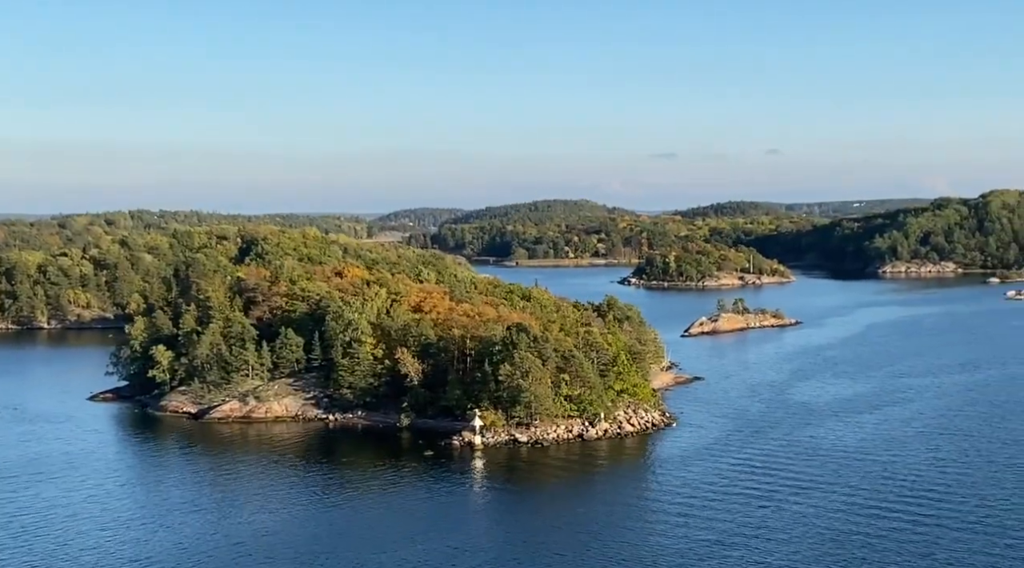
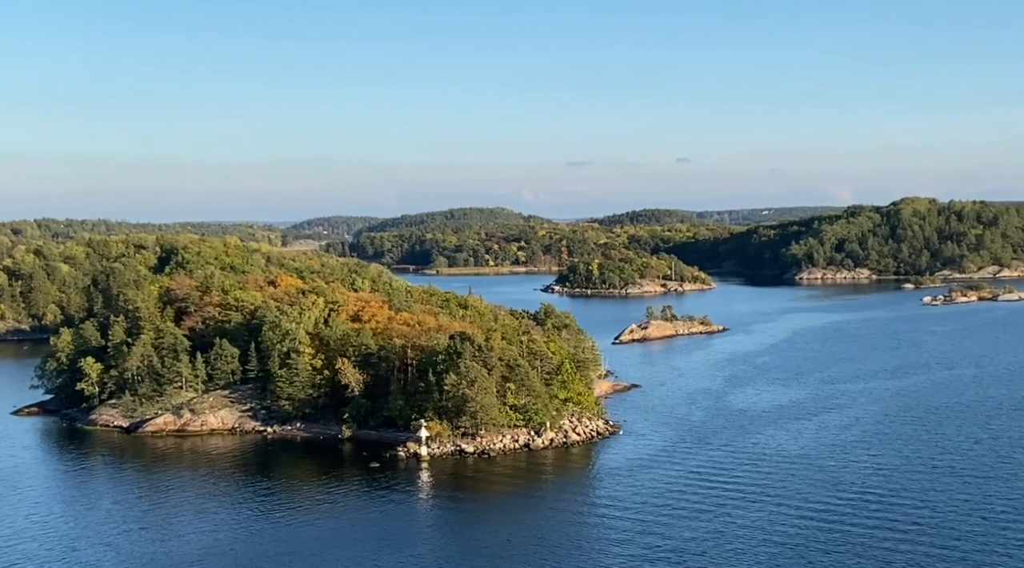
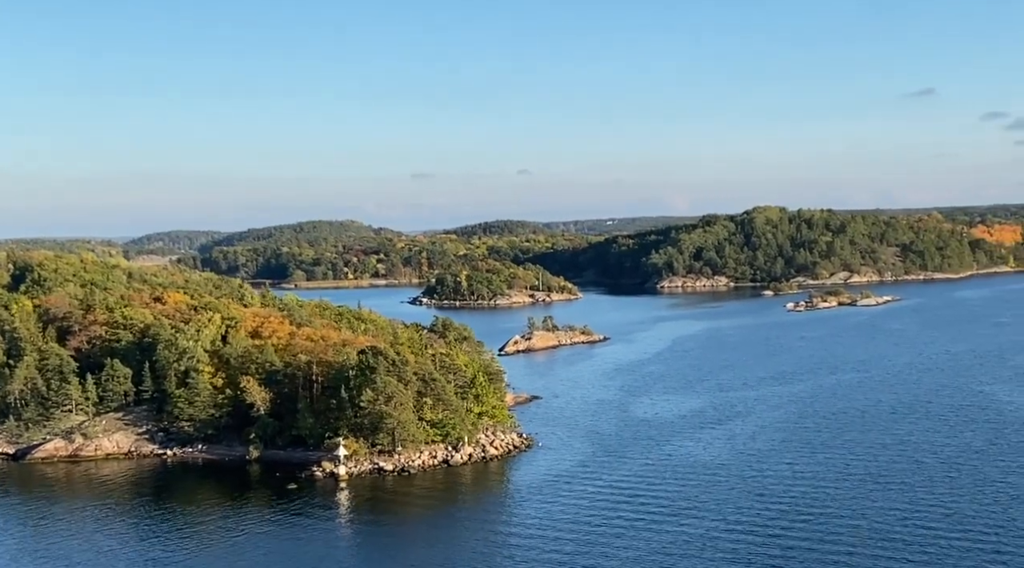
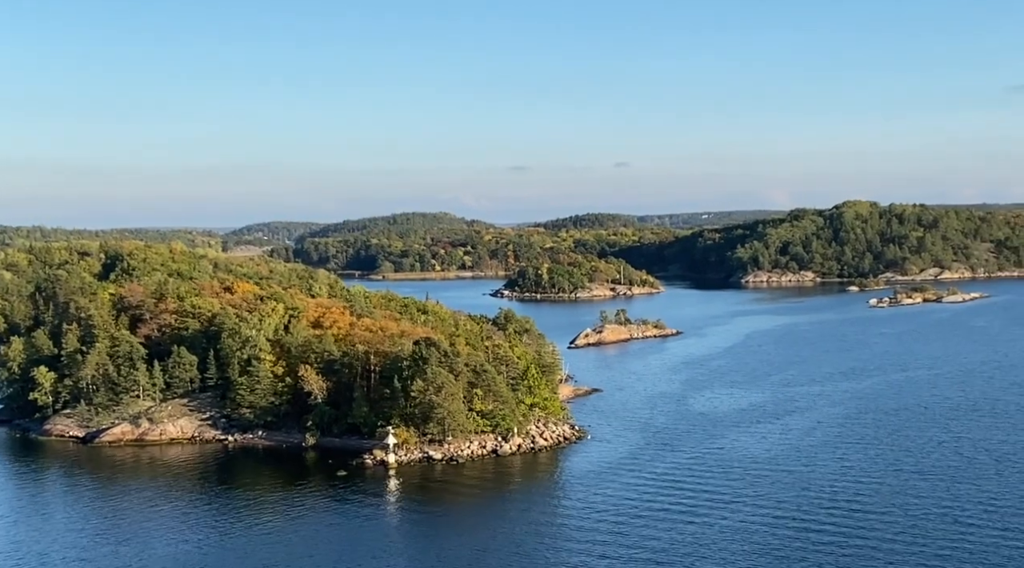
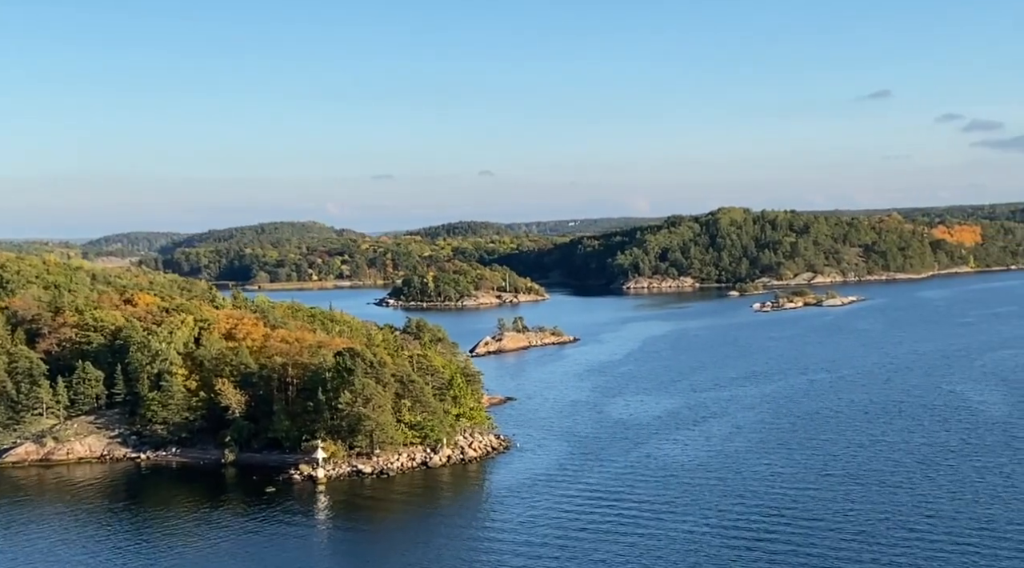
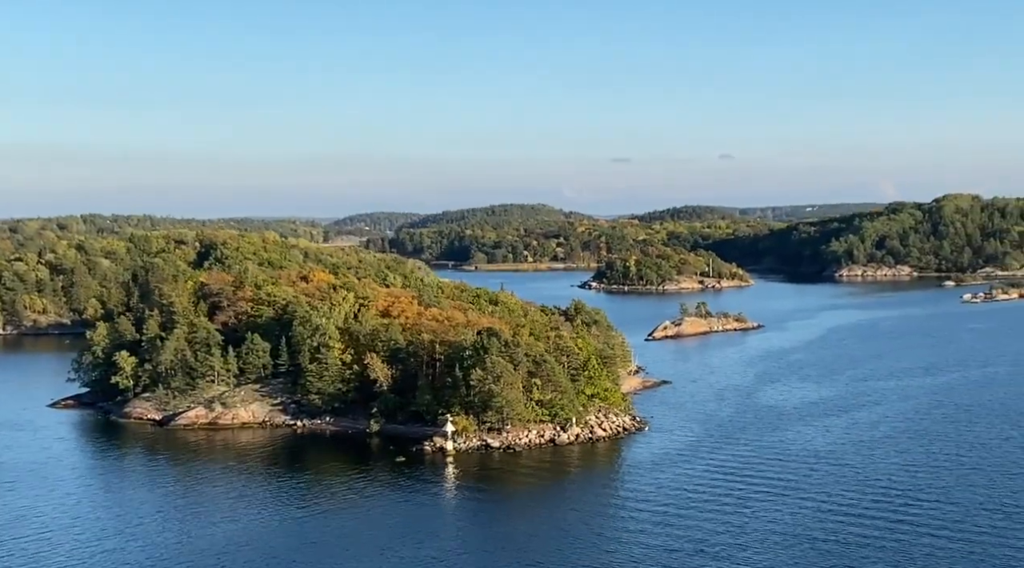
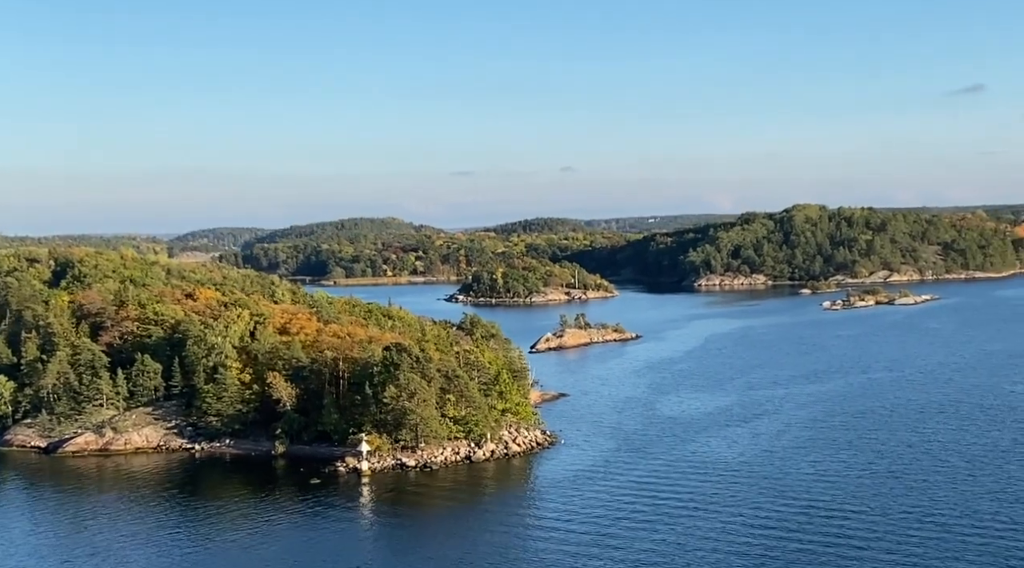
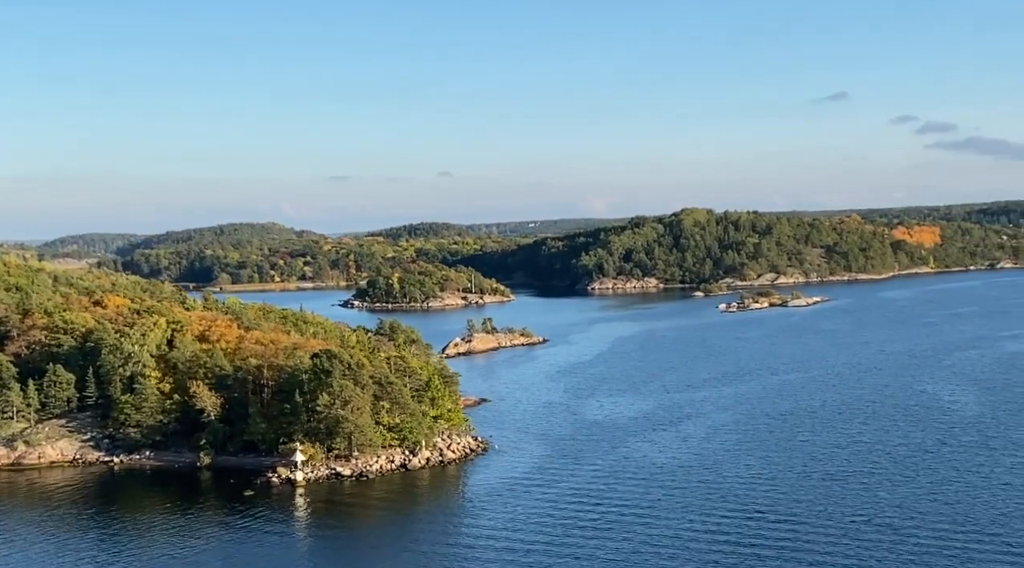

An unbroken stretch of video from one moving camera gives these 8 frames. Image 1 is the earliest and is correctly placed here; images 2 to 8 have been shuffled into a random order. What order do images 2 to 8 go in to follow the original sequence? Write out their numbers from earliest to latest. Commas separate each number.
6, 2, 4, 7, 3, 5, 8
